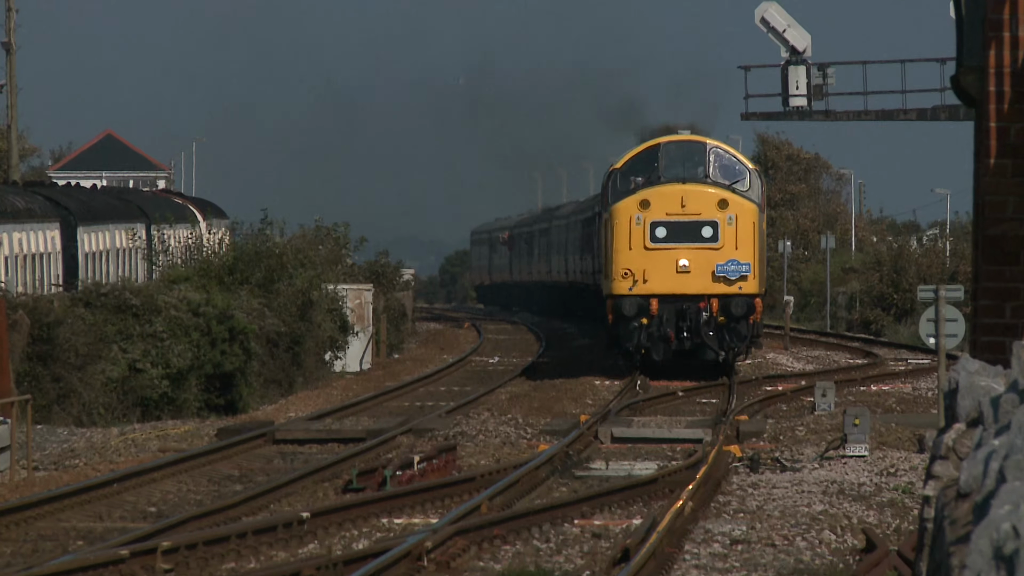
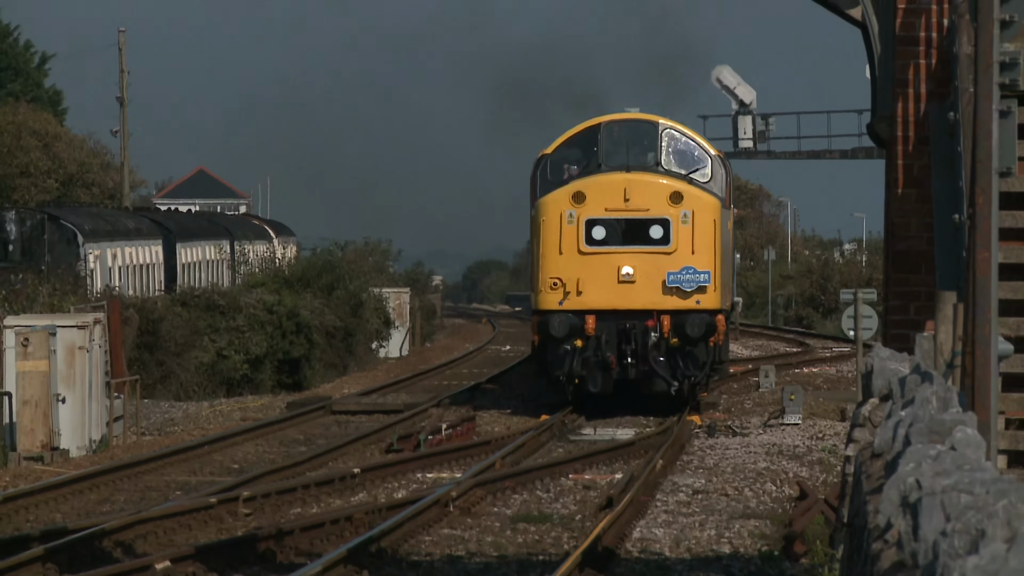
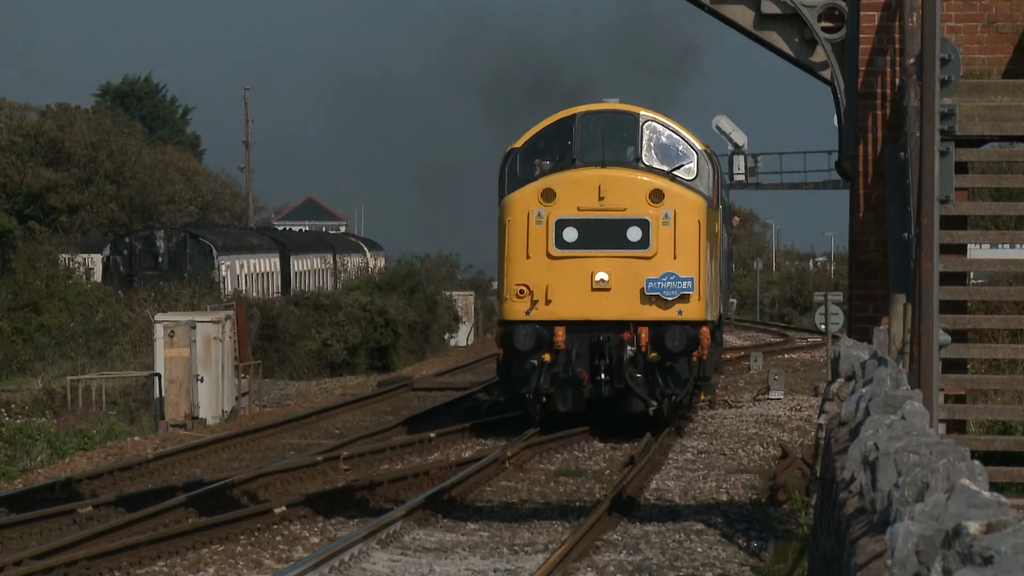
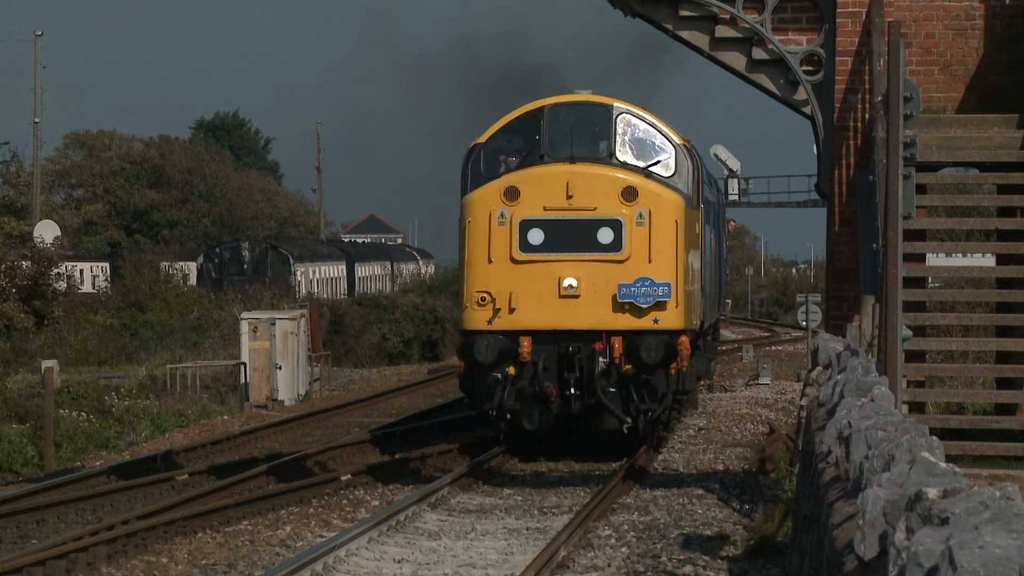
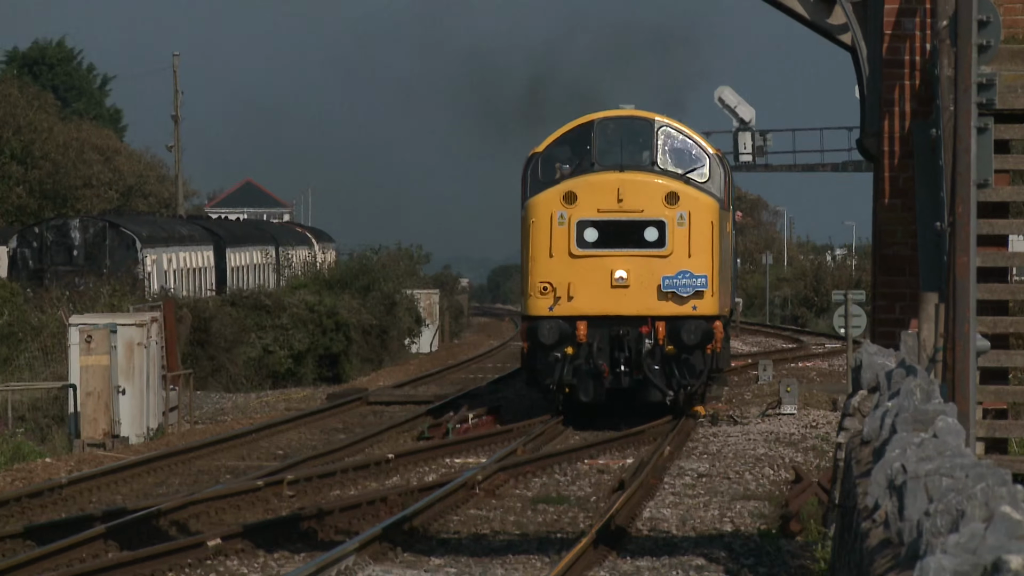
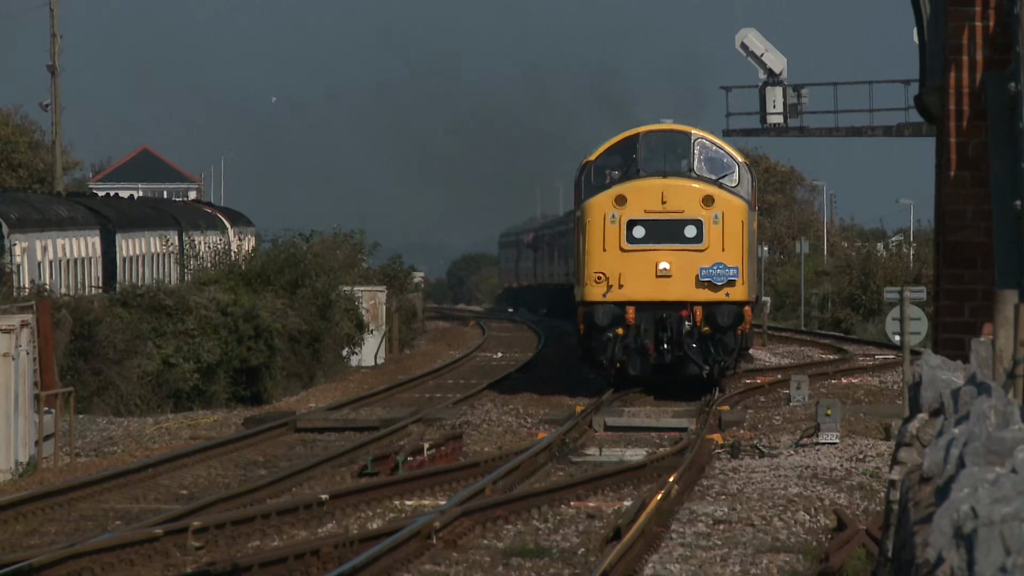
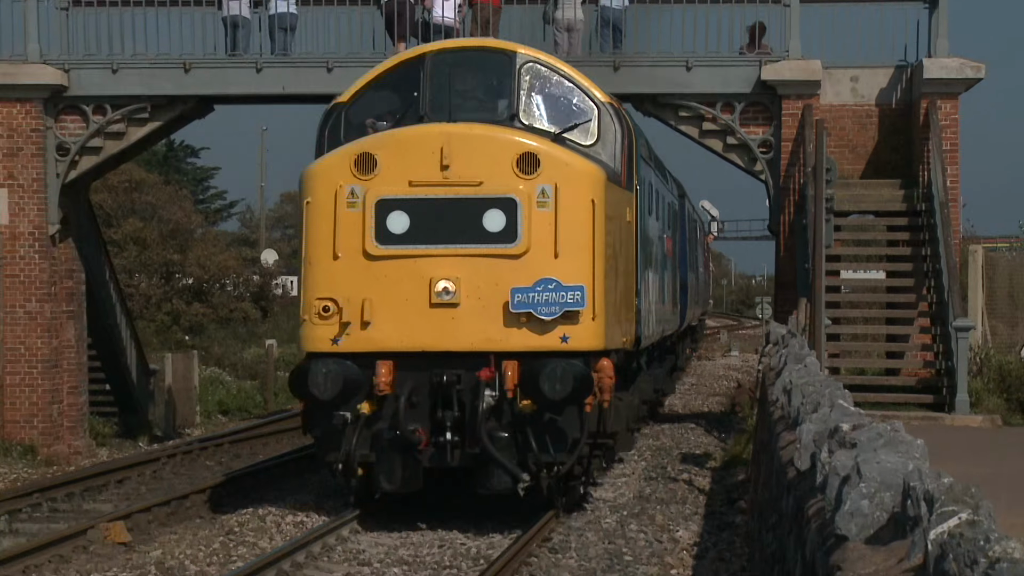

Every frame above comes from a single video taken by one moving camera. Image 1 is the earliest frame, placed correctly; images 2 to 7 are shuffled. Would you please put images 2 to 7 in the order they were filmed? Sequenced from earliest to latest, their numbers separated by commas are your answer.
6, 2, 5, 3, 4, 7
